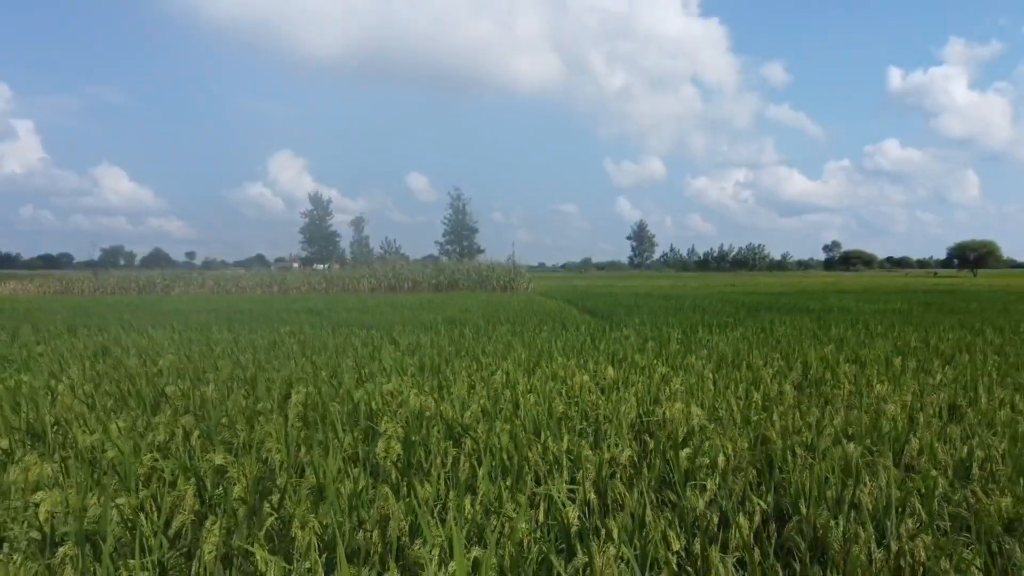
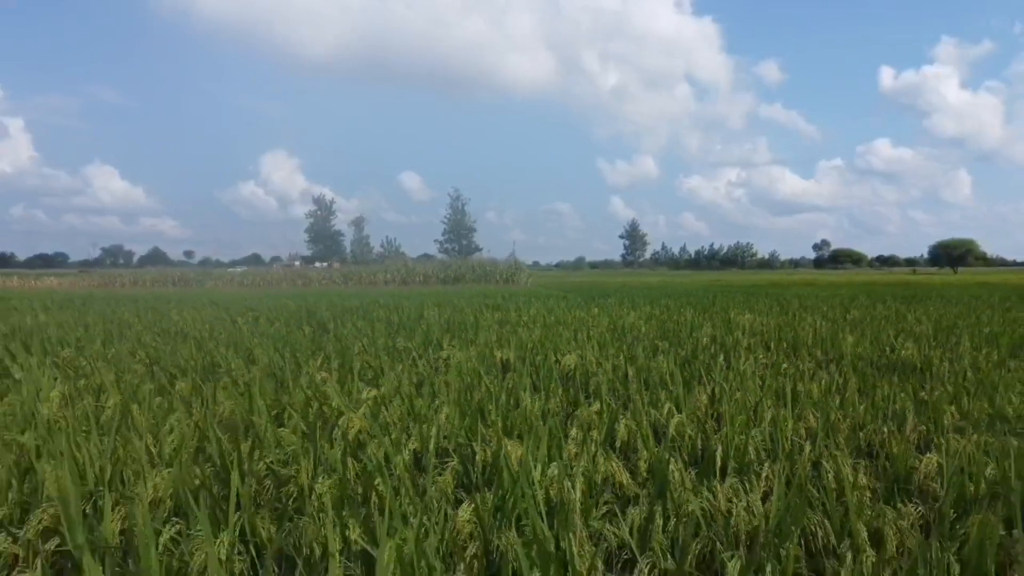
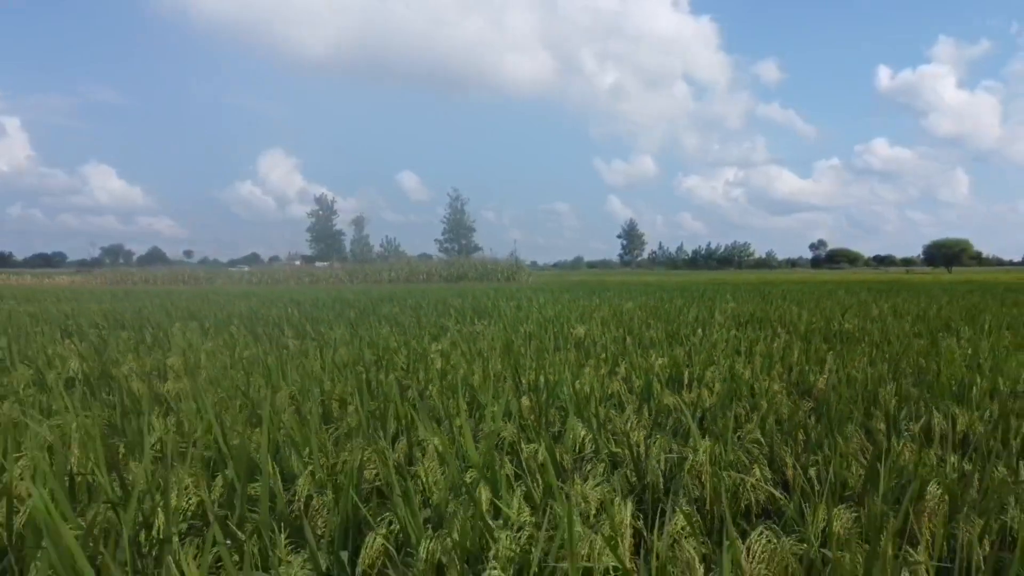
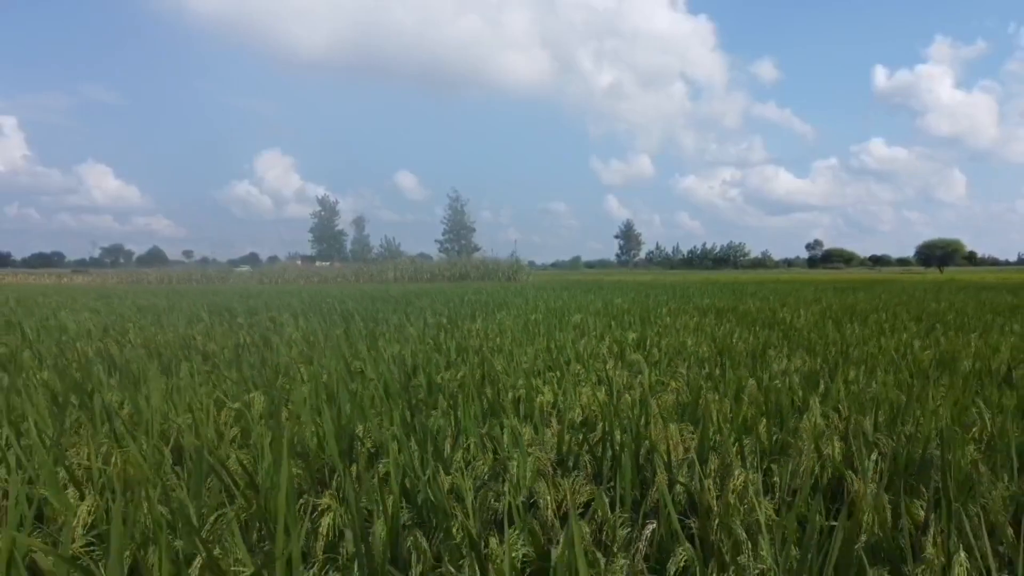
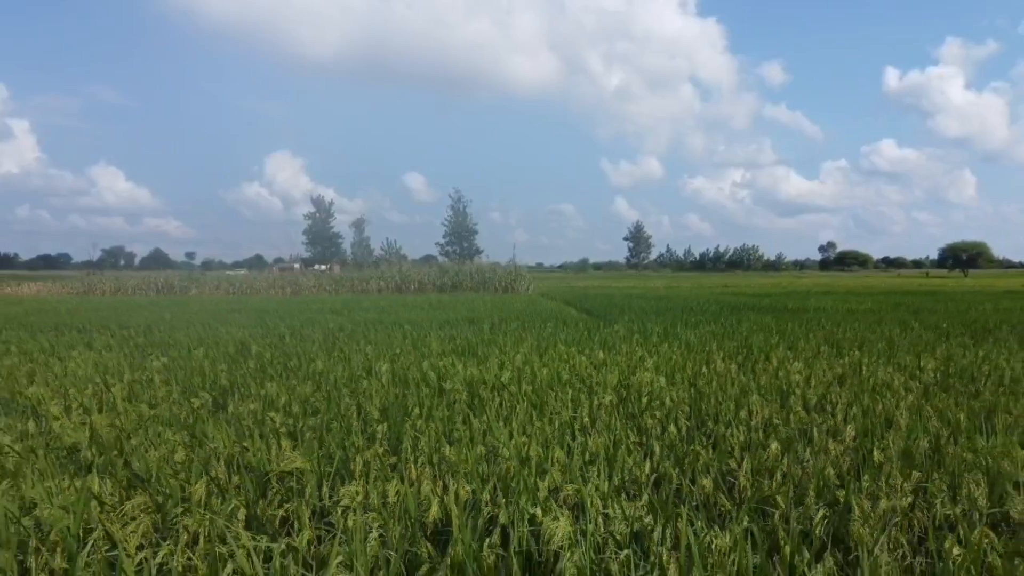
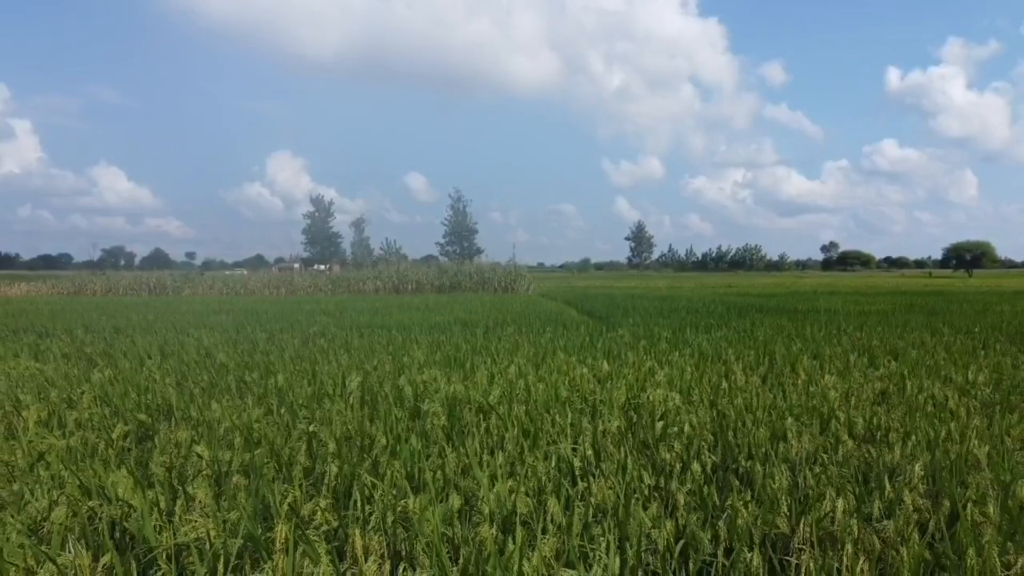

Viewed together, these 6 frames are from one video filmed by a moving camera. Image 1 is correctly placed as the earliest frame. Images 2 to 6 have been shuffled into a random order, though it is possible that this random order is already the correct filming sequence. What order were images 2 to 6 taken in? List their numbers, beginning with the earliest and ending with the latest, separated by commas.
6, 5, 2, 3, 4
